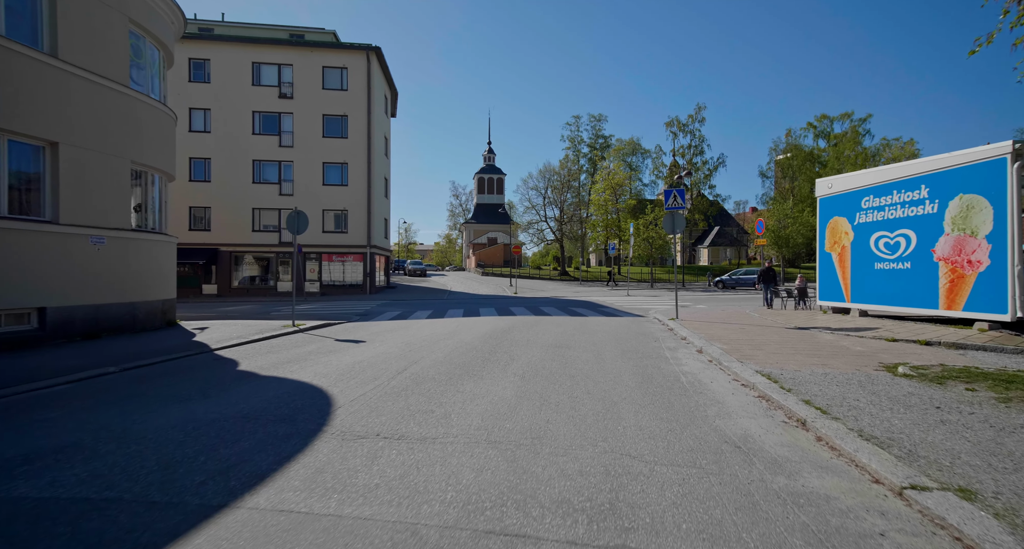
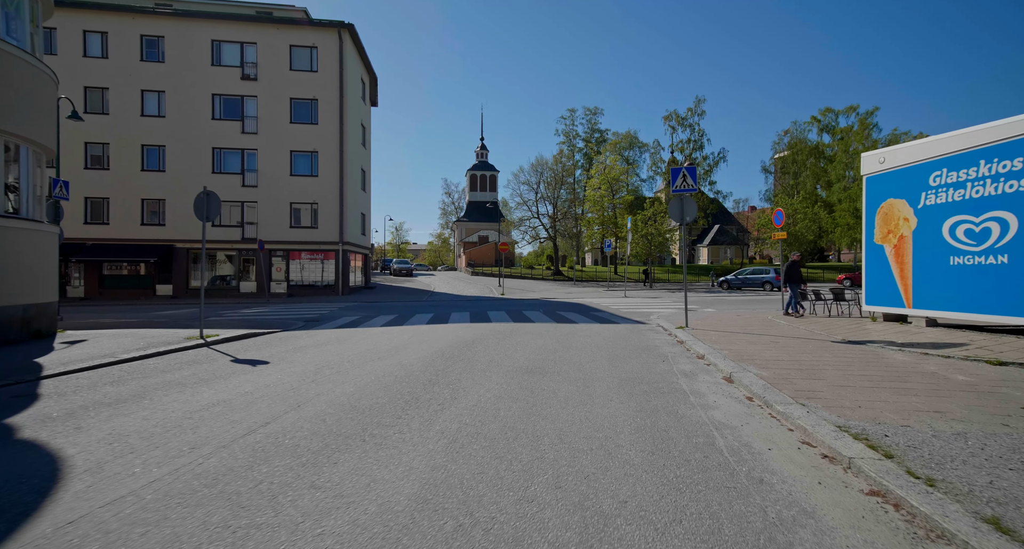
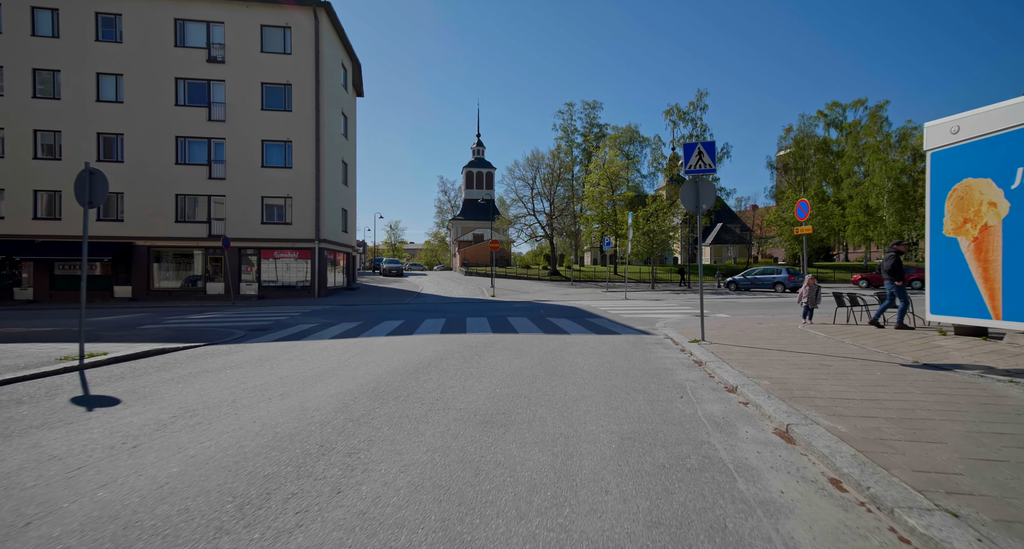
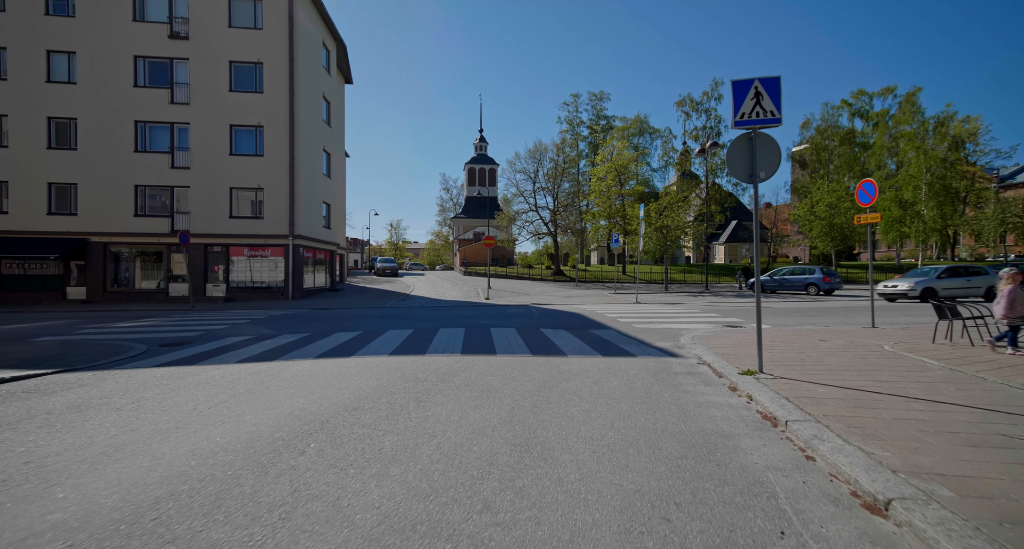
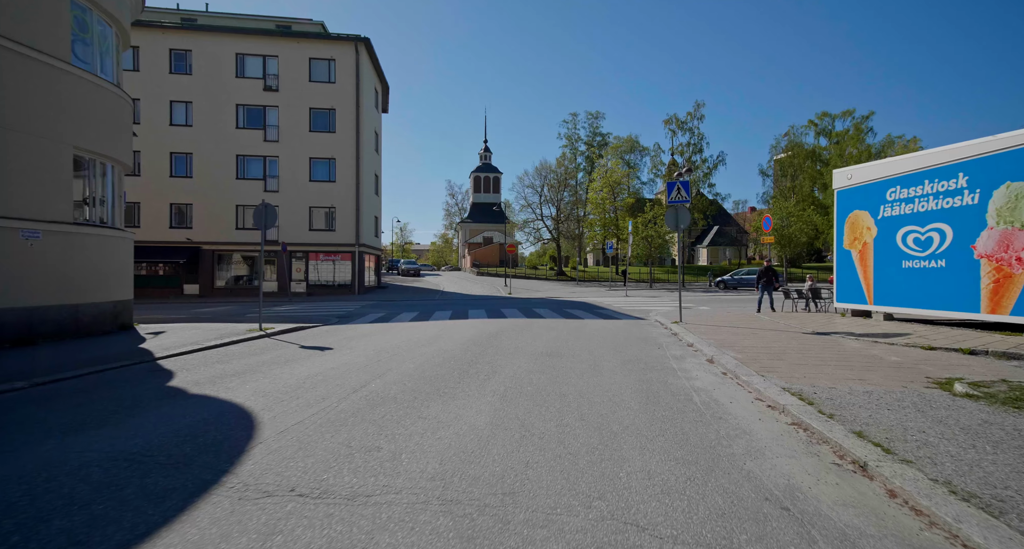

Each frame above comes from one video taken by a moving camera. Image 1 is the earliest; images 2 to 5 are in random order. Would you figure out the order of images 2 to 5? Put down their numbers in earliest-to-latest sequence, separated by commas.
5, 2, 3, 4
